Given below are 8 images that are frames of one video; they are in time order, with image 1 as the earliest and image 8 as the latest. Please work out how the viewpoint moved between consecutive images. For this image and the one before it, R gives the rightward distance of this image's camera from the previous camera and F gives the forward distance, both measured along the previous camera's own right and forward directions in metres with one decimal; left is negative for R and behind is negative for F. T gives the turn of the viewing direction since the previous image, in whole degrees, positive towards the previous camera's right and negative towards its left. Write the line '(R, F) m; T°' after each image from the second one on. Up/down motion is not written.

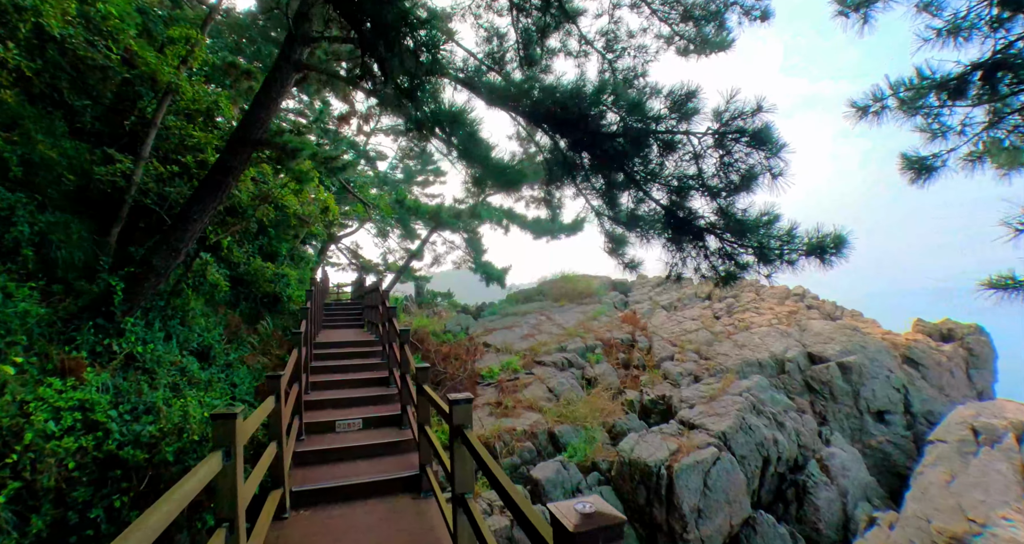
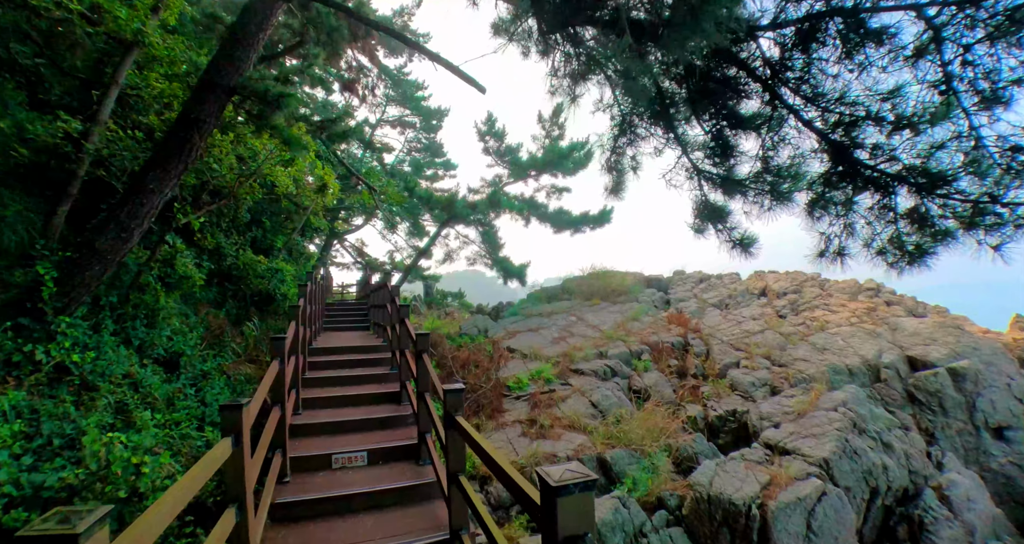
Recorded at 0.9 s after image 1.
(-0.5, +1.4) m; -1°
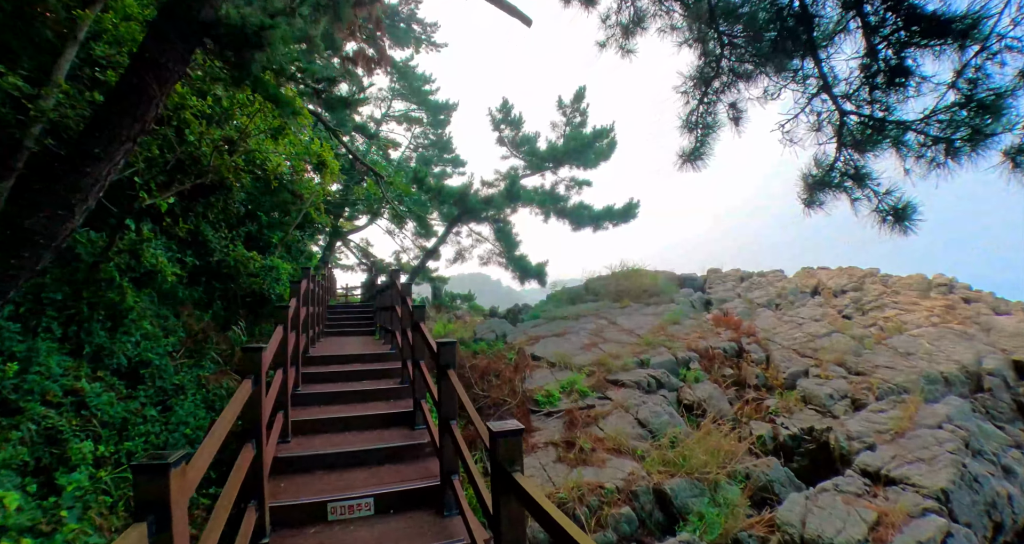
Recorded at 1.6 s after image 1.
(-0.4, +1.0) m; -1°
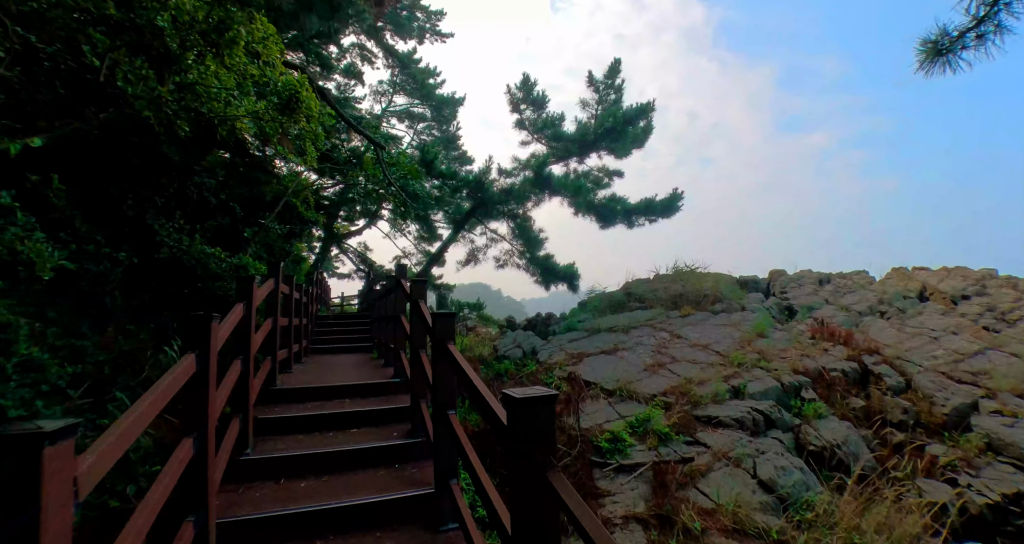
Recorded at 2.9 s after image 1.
(-0.6, +1.8) m; 0°
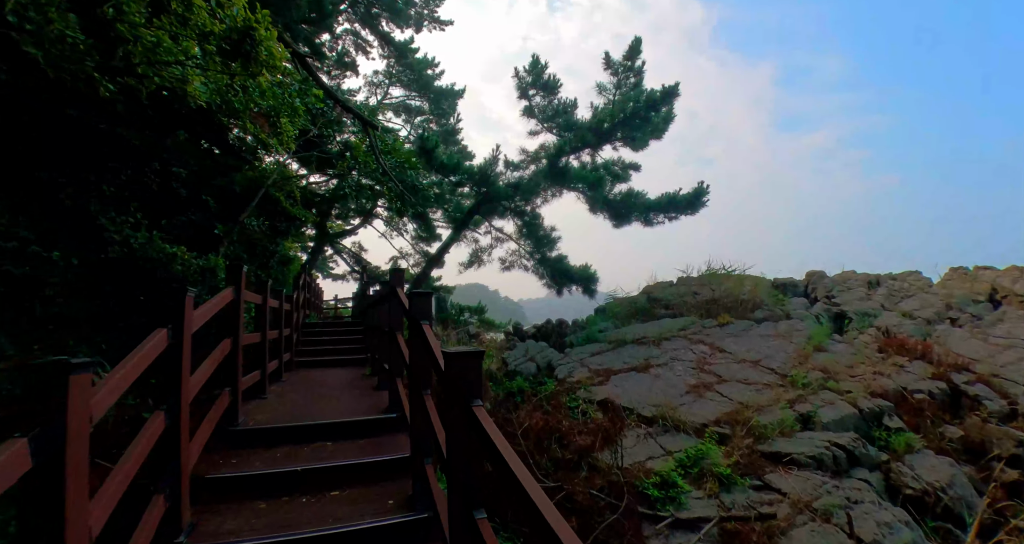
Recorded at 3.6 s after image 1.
(-0.2, +0.9) m; 0°
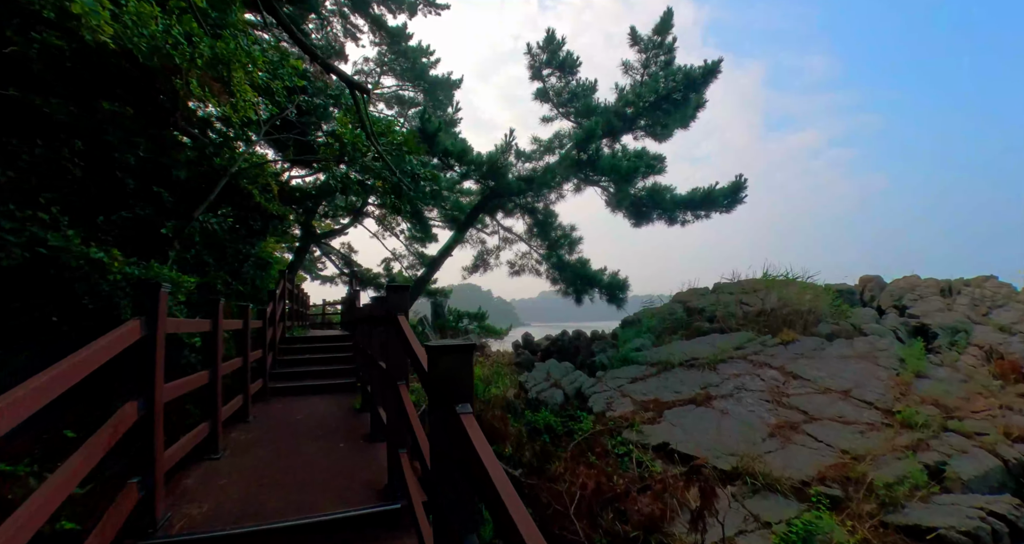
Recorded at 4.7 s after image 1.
(-0.4, +1.1) m; +1°
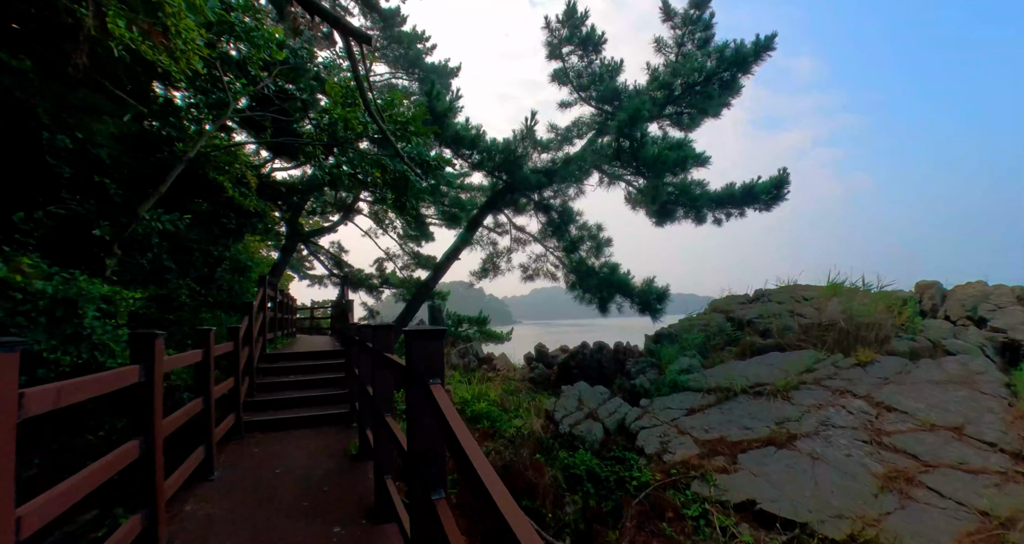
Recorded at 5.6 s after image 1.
(-0.4, +0.9) m; +1°
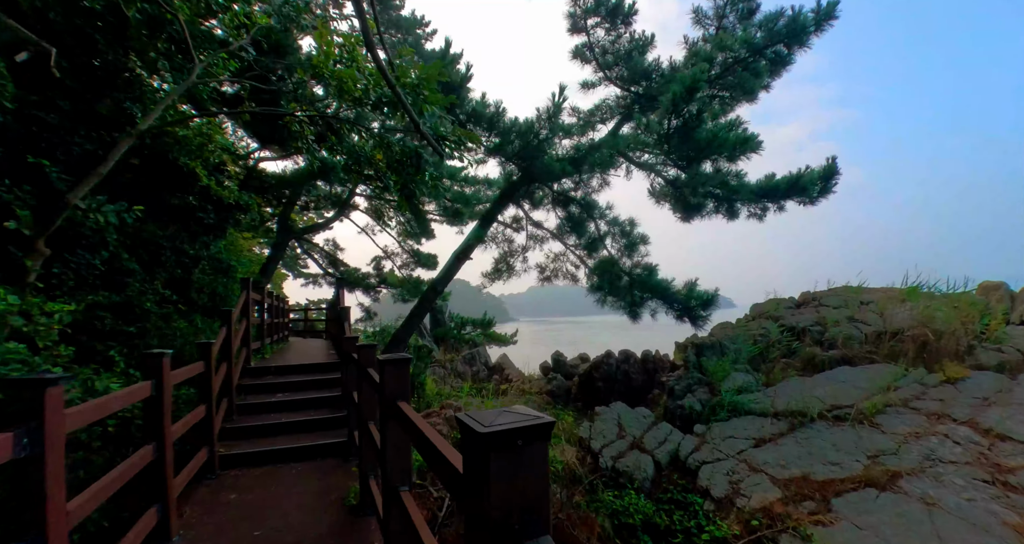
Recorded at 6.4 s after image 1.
(-0.3, +0.7) m; +1°
